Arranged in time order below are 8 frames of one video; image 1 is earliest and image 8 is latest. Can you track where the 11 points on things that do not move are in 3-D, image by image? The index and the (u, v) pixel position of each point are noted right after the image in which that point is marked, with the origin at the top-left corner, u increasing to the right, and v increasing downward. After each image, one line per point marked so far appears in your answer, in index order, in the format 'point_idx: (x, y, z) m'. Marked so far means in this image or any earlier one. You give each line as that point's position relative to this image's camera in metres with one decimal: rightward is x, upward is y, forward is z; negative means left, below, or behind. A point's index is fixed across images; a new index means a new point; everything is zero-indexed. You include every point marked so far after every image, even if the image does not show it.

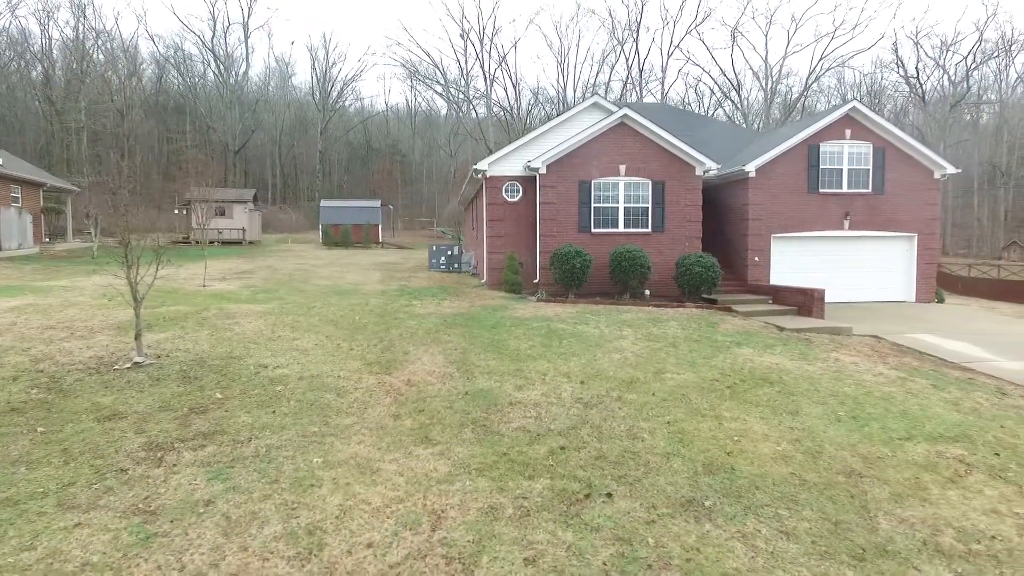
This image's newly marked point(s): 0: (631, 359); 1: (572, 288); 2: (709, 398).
0: (+1.6, -1.0, +8.5) m
1: (+1.4, 0.0, +14.1) m
2: (+2.3, -1.3, +7.3) m
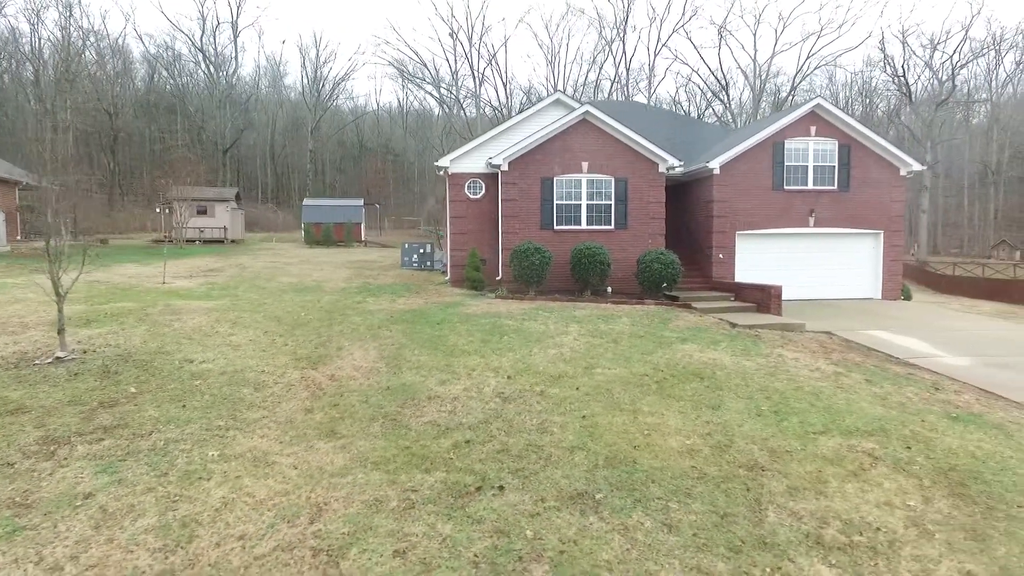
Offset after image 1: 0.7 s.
0: (+0.7, -0.9, +8.5) m
1: (+0.5, +0.1, +14.1) m
2: (+1.4, -1.2, +7.2) m
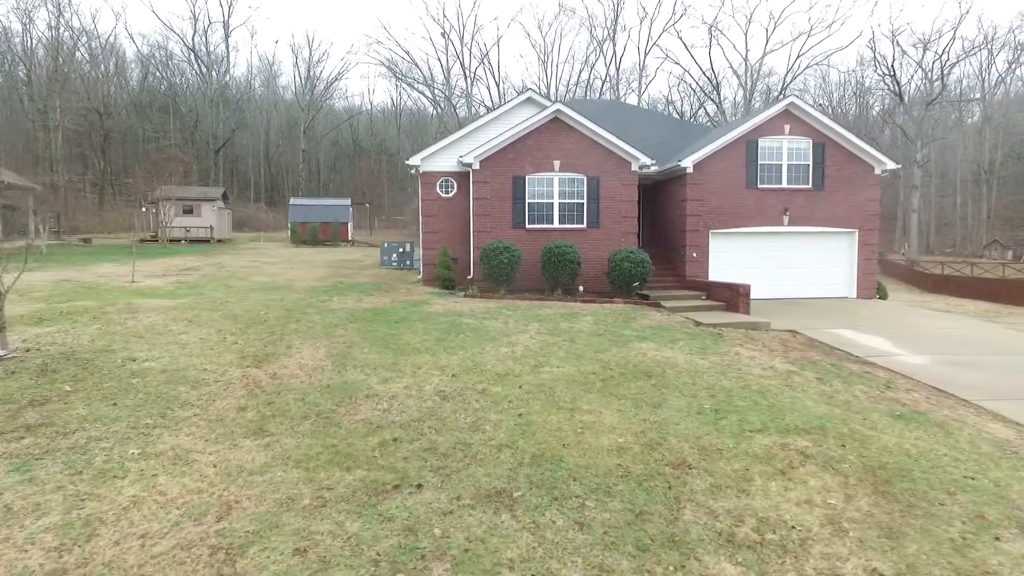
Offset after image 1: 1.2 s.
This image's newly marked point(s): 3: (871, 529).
0: (0.0, -0.9, +8.5) m
1: (-0.2, +0.1, +14.0) m
2: (+0.7, -1.2, +7.2) m
3: (+2.7, -1.8, +4.7) m
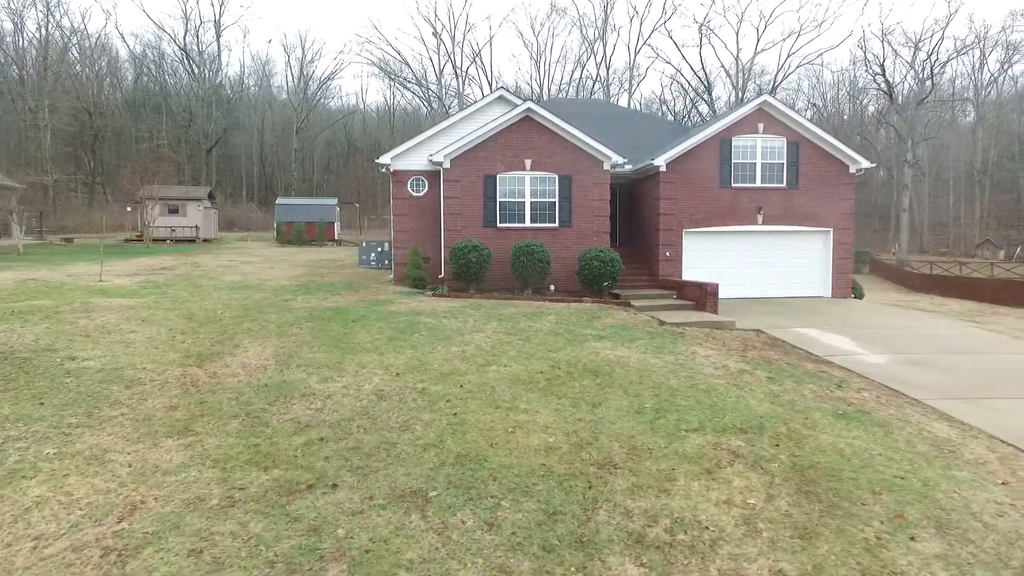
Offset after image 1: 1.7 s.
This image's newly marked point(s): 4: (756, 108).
0: (-0.6, -0.9, +8.4) m
1: (-0.9, +0.1, +14.0) m
2: (0.0, -1.2, +7.2) m
3: (+2.1, -1.8, +4.7) m
4: (+6.1, +4.5, +15.4) m
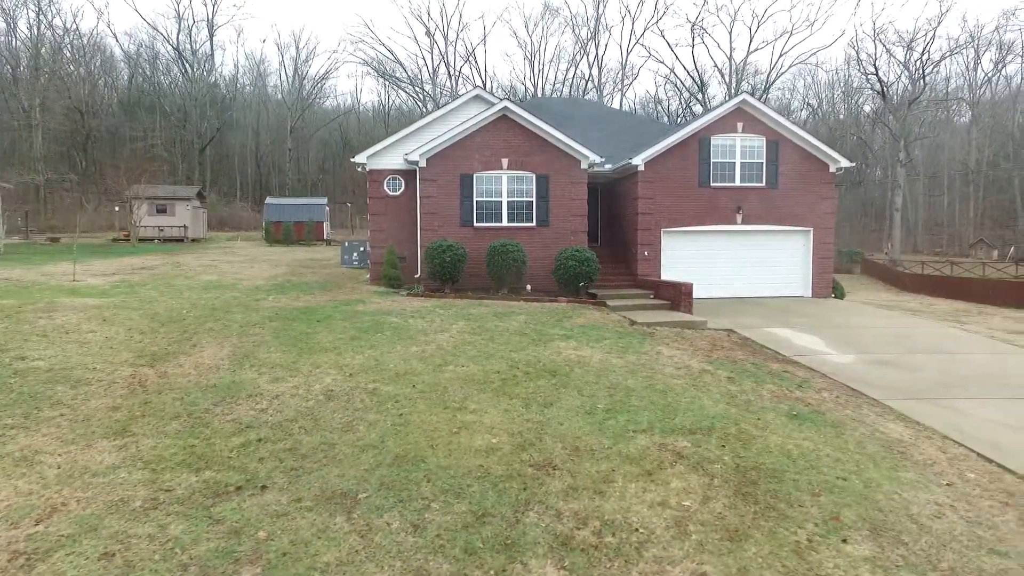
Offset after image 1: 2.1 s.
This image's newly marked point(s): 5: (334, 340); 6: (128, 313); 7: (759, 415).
0: (-1.2, -0.9, +8.4) m
1: (-1.5, +0.1, +13.9) m
2: (-0.5, -1.2, +7.1) m
3: (+1.5, -1.8, +4.6) m
4: (+5.5, +4.5, +15.4) m
5: (-2.6, -0.7, +8.9) m
6: (-6.2, -0.4, +10.0) m
7: (+2.8, -1.4, +6.9) m
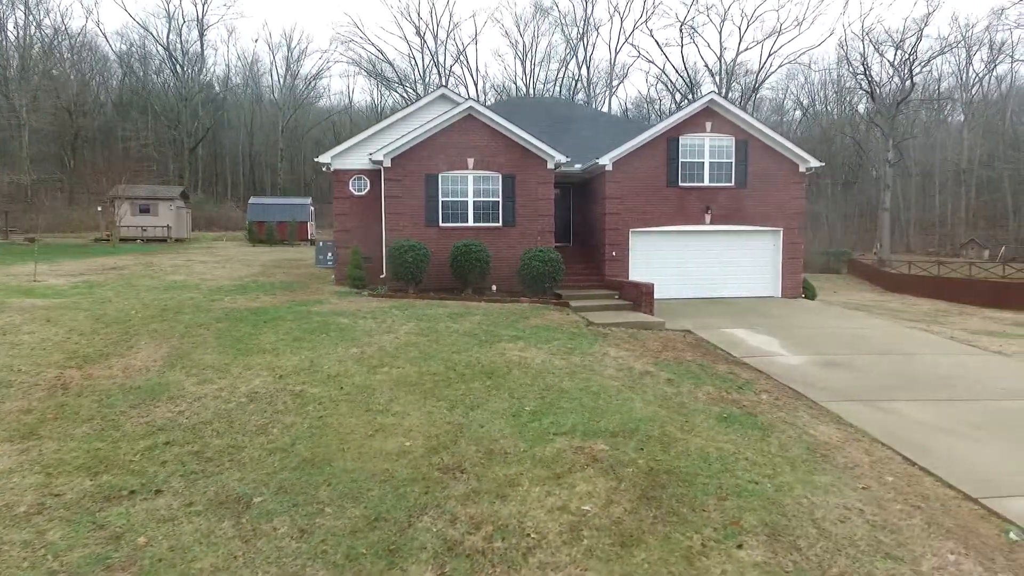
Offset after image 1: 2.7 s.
0: (-2.0, -0.9, +8.3) m
1: (-2.3, +0.1, +13.8) m
2: (-1.3, -1.2, +7.0) m
3: (+0.7, -1.8, +4.6) m
4: (+4.7, +4.5, +15.3) m
5: (-3.4, -0.8, +8.8) m
6: (-7.0, -0.4, +10.0) m
7: (+2.0, -1.4, +6.8) m
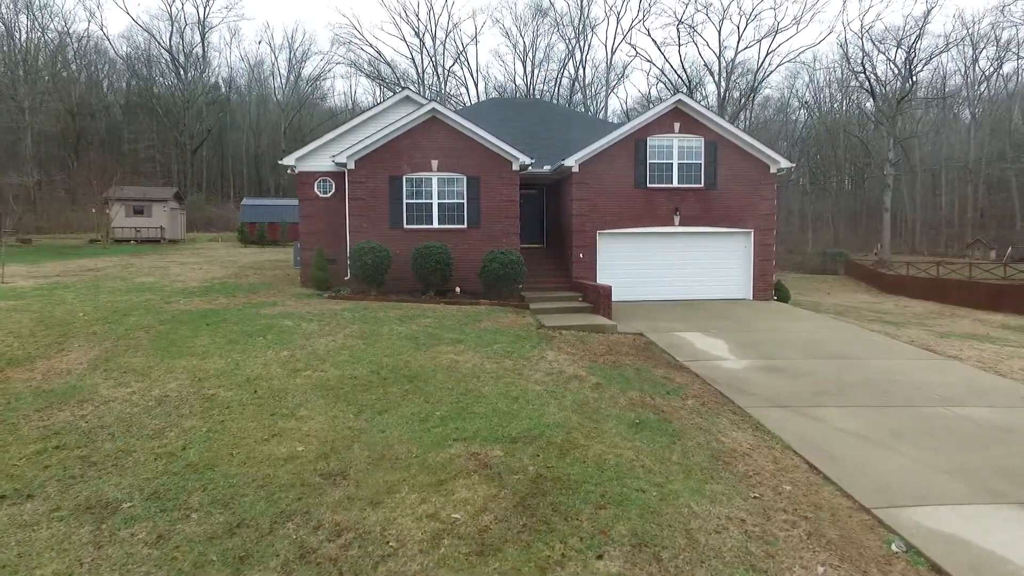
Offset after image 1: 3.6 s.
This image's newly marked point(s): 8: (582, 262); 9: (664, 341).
0: (-2.9, -0.9, +8.3) m
1: (-3.1, +0.1, +13.9) m
2: (-2.3, -1.2, +7.0) m
3: (-0.3, -1.9, +4.5) m
4: (+3.9, +4.5, +15.2) m
5: (-4.3, -0.8, +8.9) m
6: (-8.0, -0.4, +10.0) m
7: (+1.0, -1.5, +6.8) m
8: (+1.7, +0.6, +15.4) m
9: (+2.7, -0.9, +10.8) m
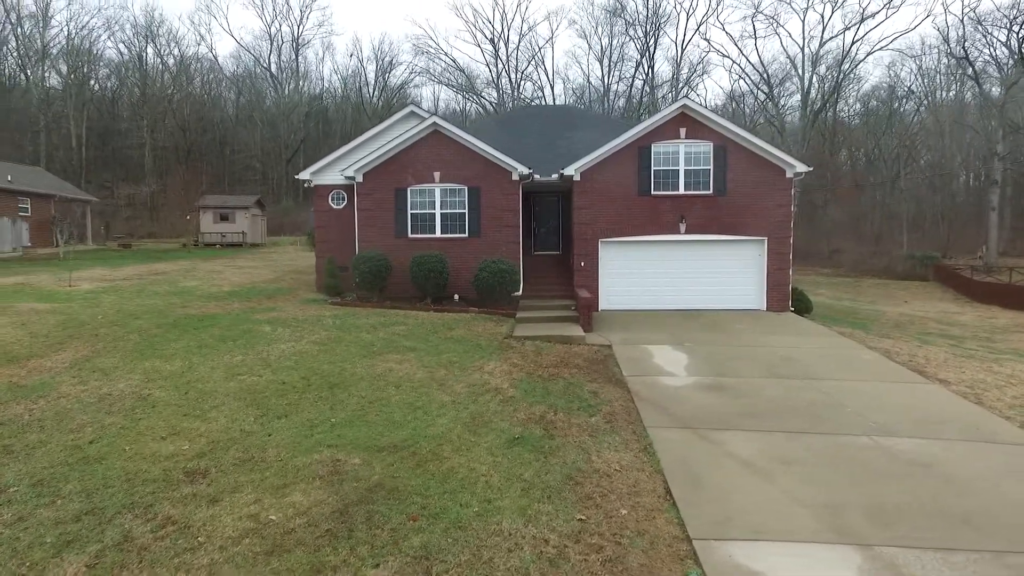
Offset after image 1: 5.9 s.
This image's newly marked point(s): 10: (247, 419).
0: (-4.0, -1.1, +9.1) m
1: (-3.3, -0.1, +14.6) m
2: (-3.5, -1.4, +7.7) m
3: (-2.0, -2.1, +5.0) m
4: (+4.0, +4.2, +14.8) m
5: (-5.2, -0.9, +9.9) m
6: (-8.6, -0.6, +11.6) m
7: (-0.4, -1.7, +7.0) m
8: (+1.8, +0.4, +15.3) m
9: (+2.0, -1.1, +10.7) m
10: (-3.1, -1.5, +7.2) m
